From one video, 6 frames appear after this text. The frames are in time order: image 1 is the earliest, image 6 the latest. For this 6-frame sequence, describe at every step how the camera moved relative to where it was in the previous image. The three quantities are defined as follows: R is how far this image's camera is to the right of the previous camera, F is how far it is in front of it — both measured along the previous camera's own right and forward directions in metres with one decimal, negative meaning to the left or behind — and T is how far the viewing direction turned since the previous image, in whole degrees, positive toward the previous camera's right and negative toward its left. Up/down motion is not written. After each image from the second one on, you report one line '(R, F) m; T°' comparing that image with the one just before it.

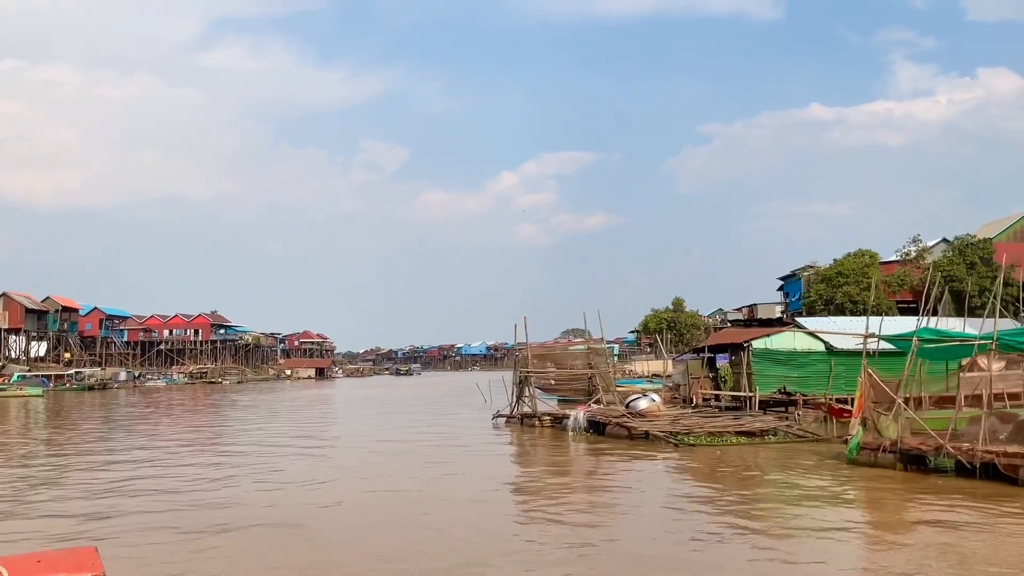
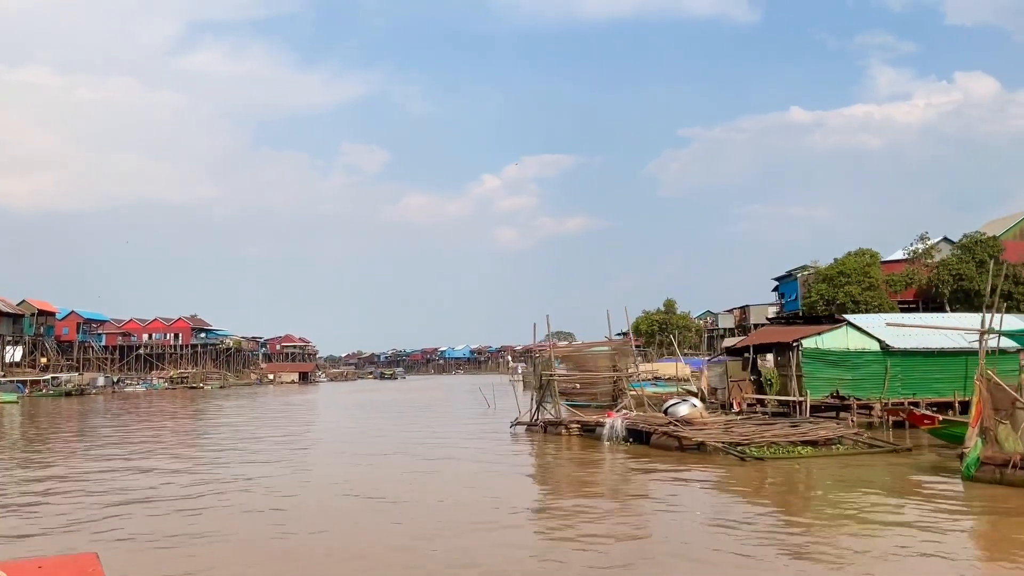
(-0.7, +1.2) m; +1°
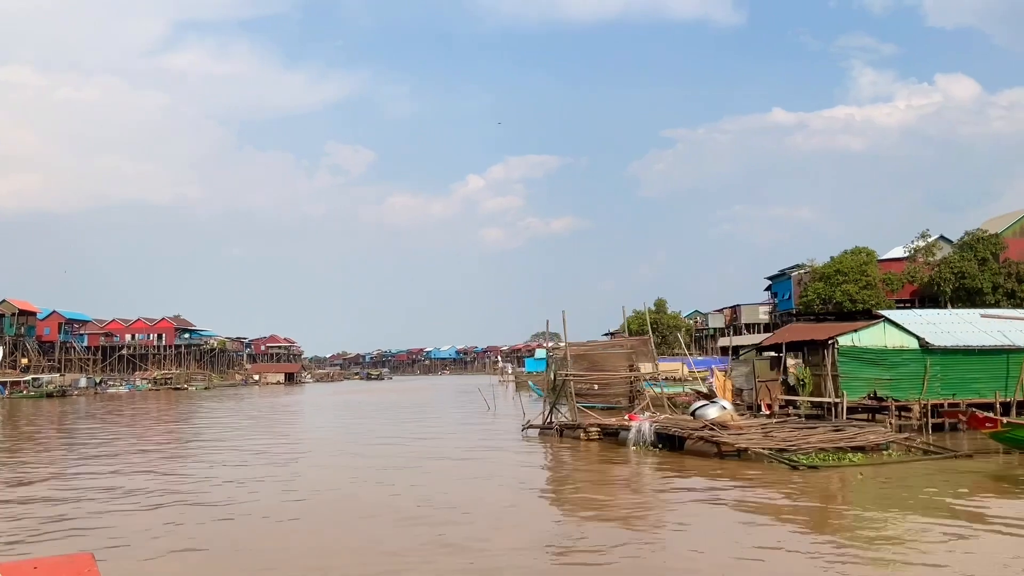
(-0.5, +0.8) m; +1°
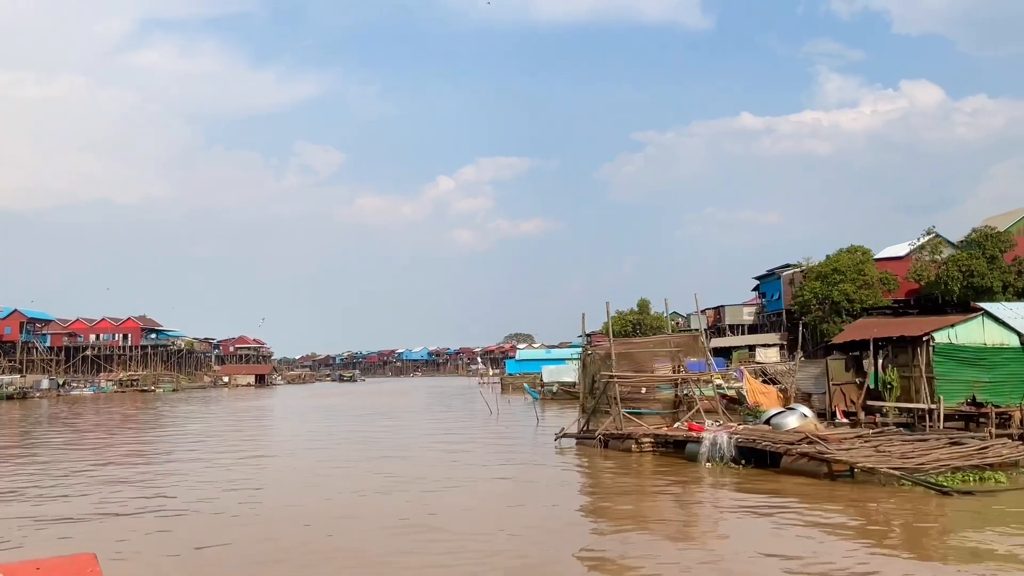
(-0.9, +1.7) m; +2°
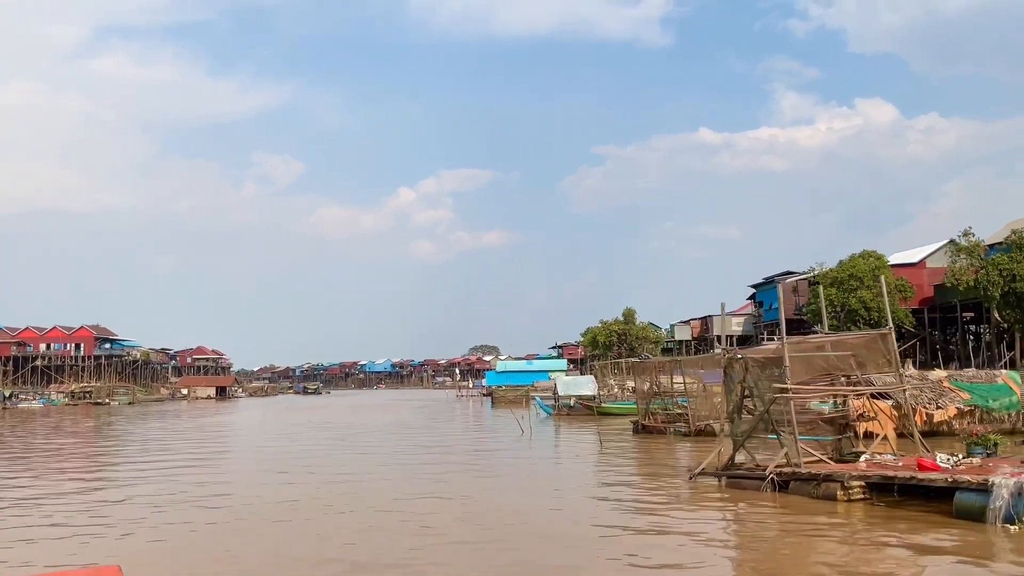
(-1.8, +3.1) m; +3°
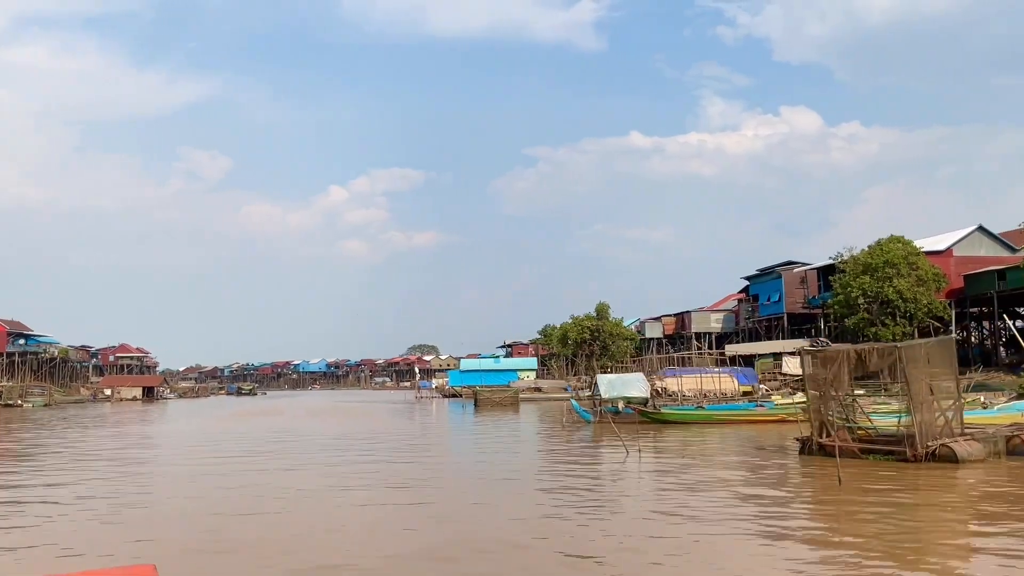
(-2.9, +5.3) m; +5°
